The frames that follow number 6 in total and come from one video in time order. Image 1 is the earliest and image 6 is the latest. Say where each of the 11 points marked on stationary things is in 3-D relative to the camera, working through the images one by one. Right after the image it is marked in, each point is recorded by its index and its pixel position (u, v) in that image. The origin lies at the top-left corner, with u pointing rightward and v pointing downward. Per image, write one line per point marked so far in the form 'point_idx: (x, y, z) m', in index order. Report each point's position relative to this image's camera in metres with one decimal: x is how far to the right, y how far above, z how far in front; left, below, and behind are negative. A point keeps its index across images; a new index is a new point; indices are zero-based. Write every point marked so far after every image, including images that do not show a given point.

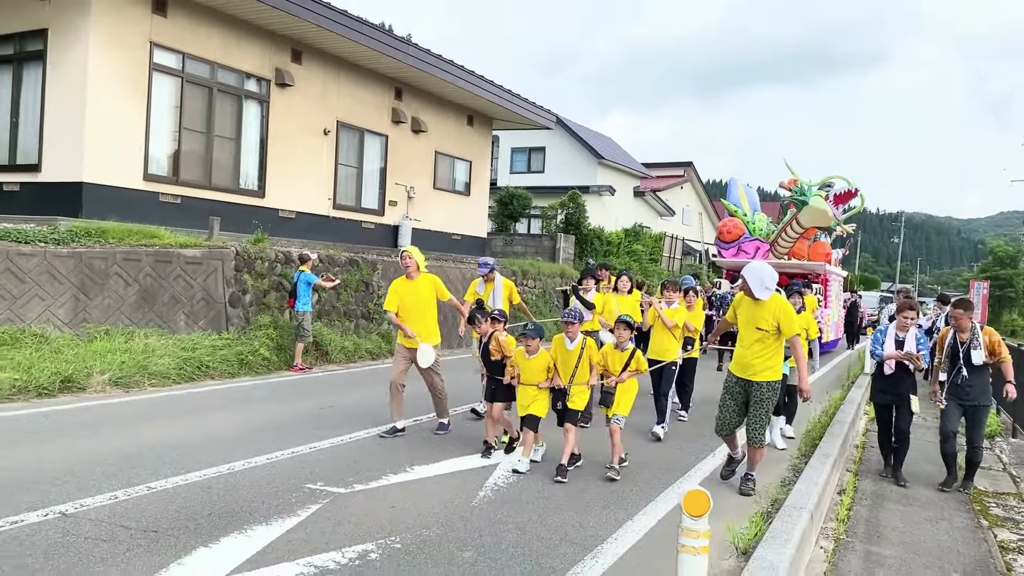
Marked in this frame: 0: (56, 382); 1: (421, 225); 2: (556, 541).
0: (-4.6, -0.9, +7.4) m
1: (-2.3, +1.6, +18.3) m
2: (+0.3, -1.5, +4.3) m
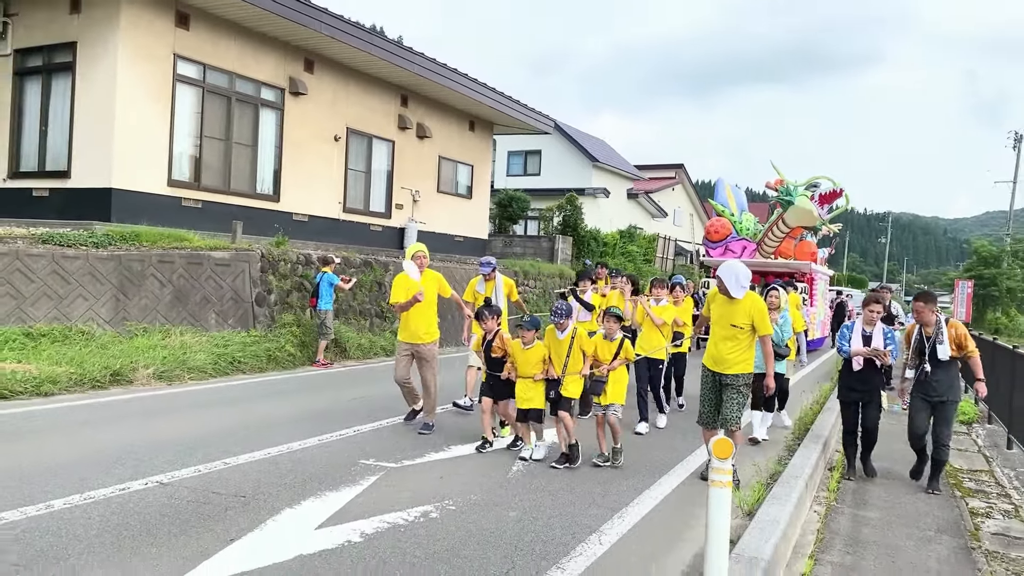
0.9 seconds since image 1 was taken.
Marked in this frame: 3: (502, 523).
0: (-4.4, -0.9, +8.0) m
1: (-2.2, +1.6, +19.0) m
2: (+0.5, -1.5, +4.9) m
3: (0.0, -1.4, +4.4) m
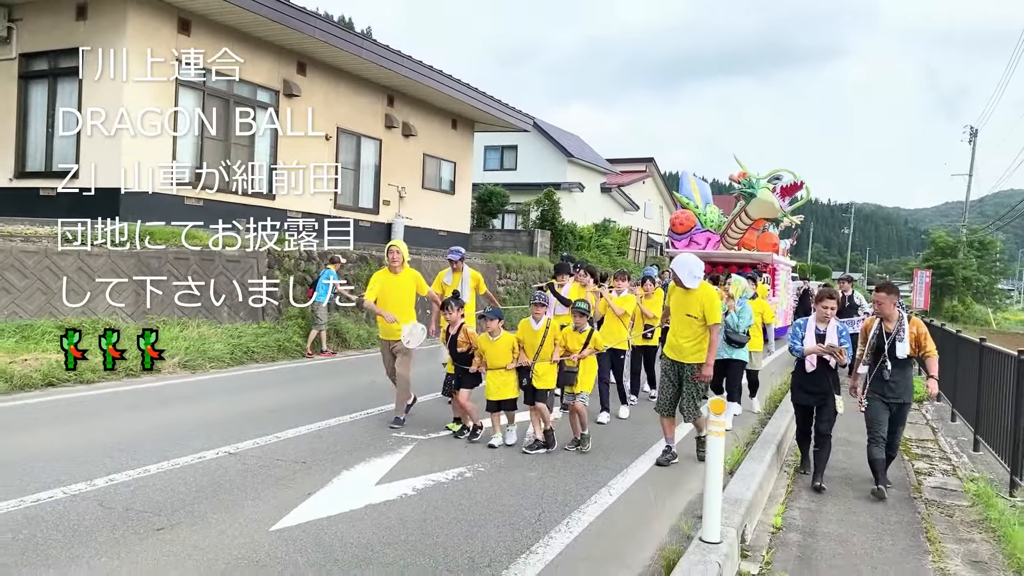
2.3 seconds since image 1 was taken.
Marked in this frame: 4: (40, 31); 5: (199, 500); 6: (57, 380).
0: (-4.4, -0.9, +8.6) m
1: (-2.7, +1.8, +19.6) m
2: (+0.7, -1.4, +5.8) m
3: (+0.1, -1.4, +5.3) m
4: (-8.3, +4.5, +12.8) m
5: (-1.9, -1.3, +4.3) m
6: (-4.8, -1.0, +7.7) m
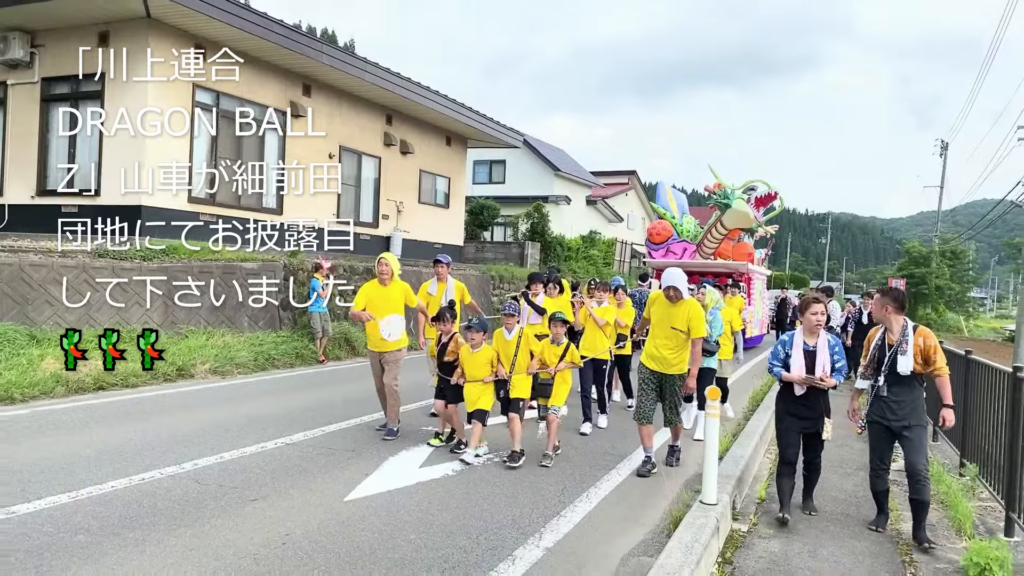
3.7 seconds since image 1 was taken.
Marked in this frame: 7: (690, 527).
0: (-4.3, -1.0, +9.3) m
1: (-2.9, +1.5, +20.4) m
2: (+0.8, -1.5, +6.6) m
3: (+0.3, -1.5, +6.1) m
4: (-8.4, +4.3, +13.5) m
5: (-1.7, -1.3, +5.1) m
6: (-4.7, -1.1, +8.4) m
7: (+1.0, -1.4, +4.2) m
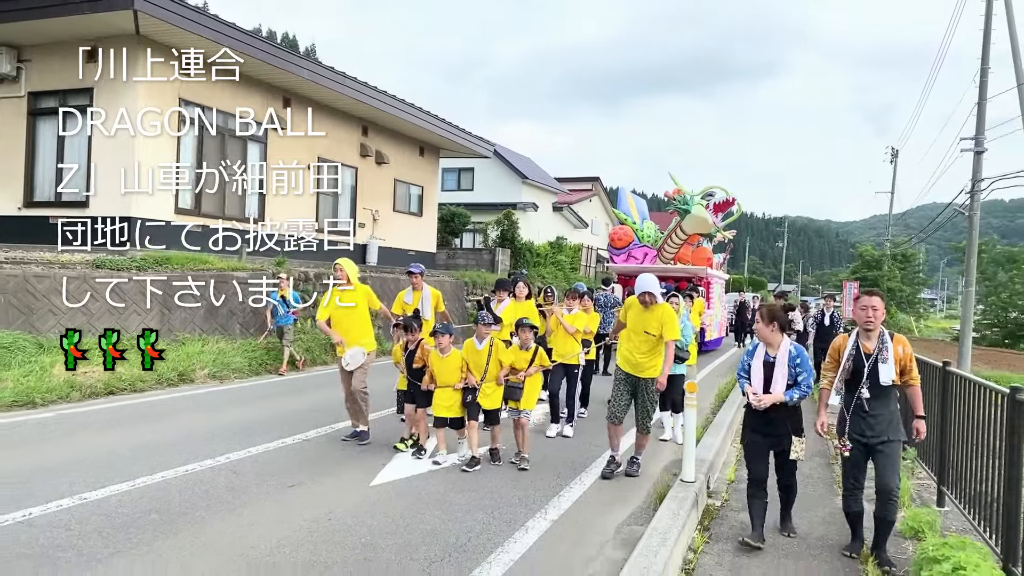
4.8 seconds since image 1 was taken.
0: (-4.5, -1.2, +9.8) m
1: (-3.7, +1.3, +21.0) m
2: (+0.8, -1.6, +7.3) m
3: (+0.3, -1.6, +6.8) m
4: (-8.8, +4.1, +13.8) m
5: (-1.6, -1.4, +5.7) m
6: (-4.8, -1.2, +8.8) m
7: (+1.1, -1.4, +4.9) m
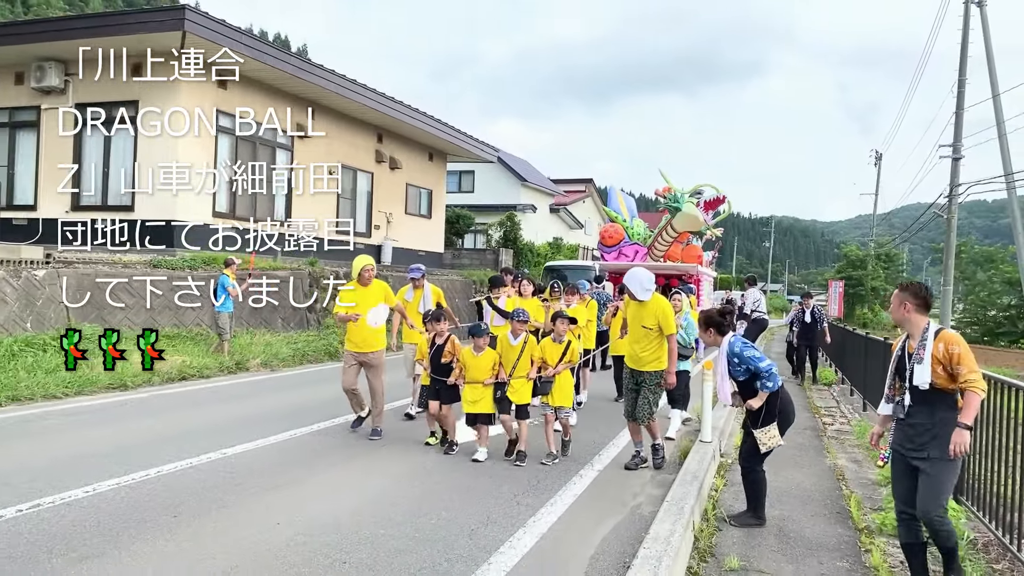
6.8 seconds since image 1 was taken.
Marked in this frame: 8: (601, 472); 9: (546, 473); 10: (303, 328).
0: (-4.1, -1.1, +10.9) m
1: (-3.5, +1.3, +22.1) m
2: (+1.2, -1.6, +8.5) m
3: (+0.7, -1.5, +7.9) m
4: (-8.5, +4.2, +14.8) m
5: (-1.2, -1.4, +6.8) m
6: (-4.4, -1.2, +9.9) m
7: (+1.5, -1.4, +6.1) m
8: (+0.7, -1.5, +6.0) m
9: (+0.3, -1.5, +6.1) m
10: (-4.0, -0.8, +13.9) m
